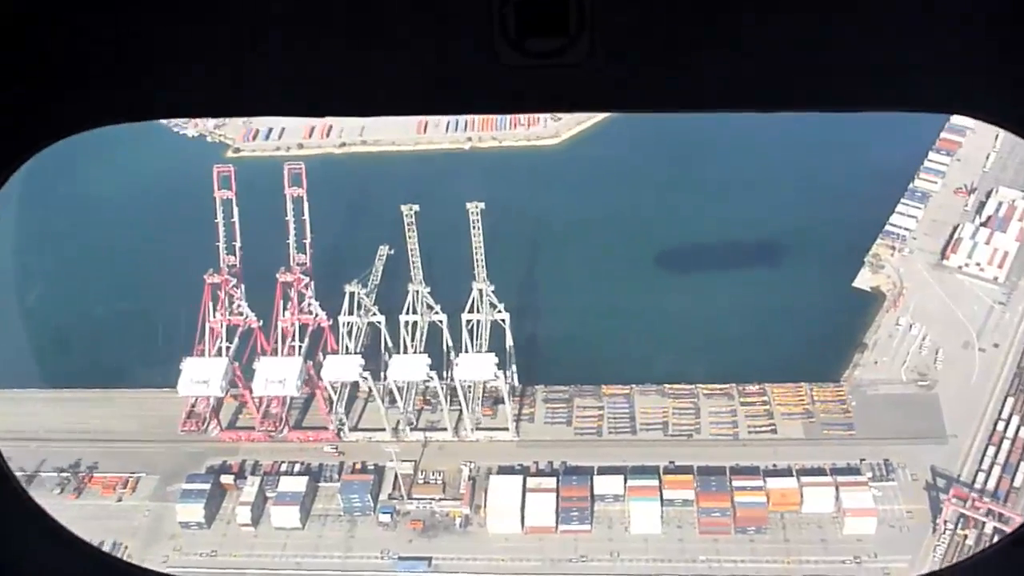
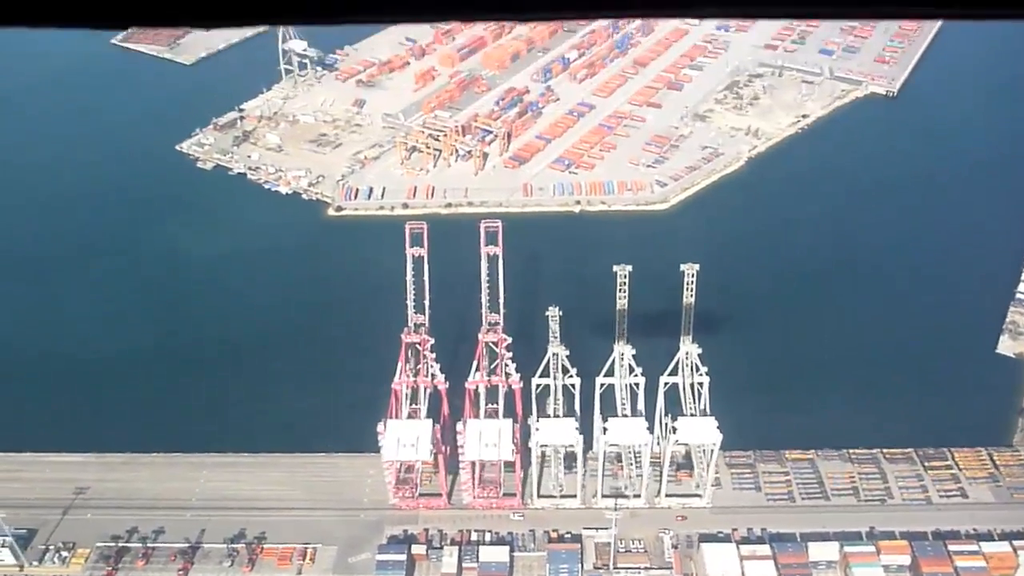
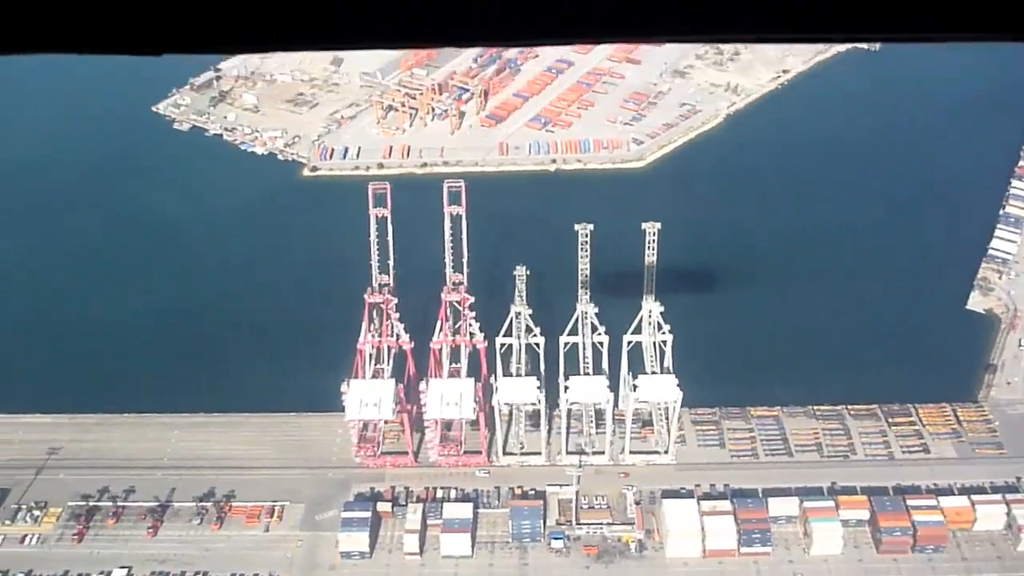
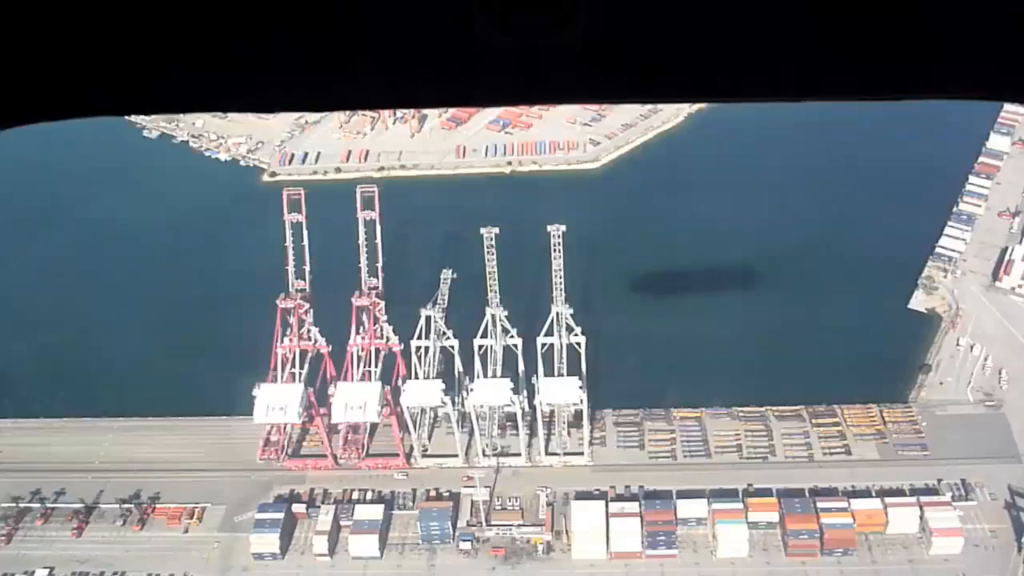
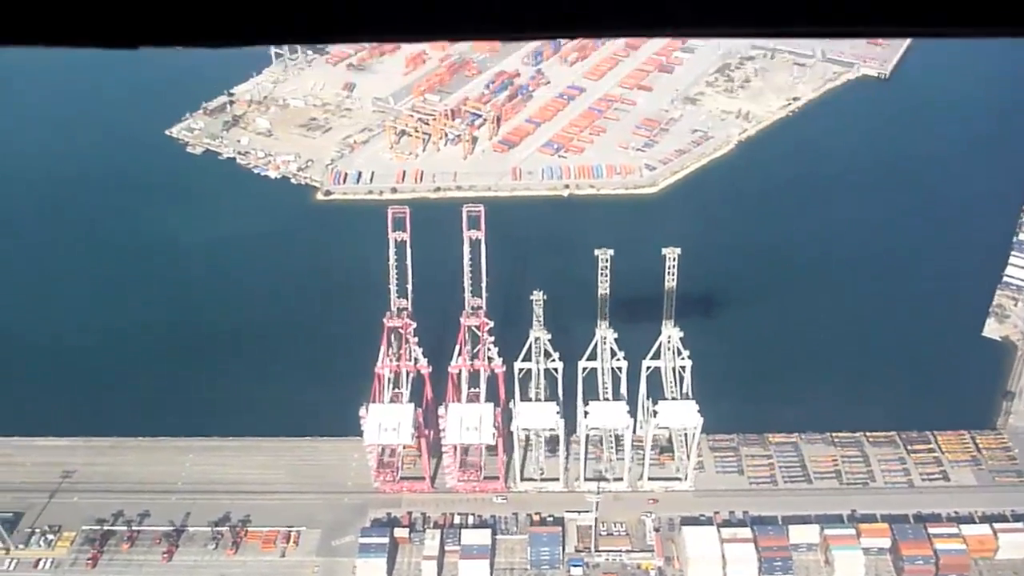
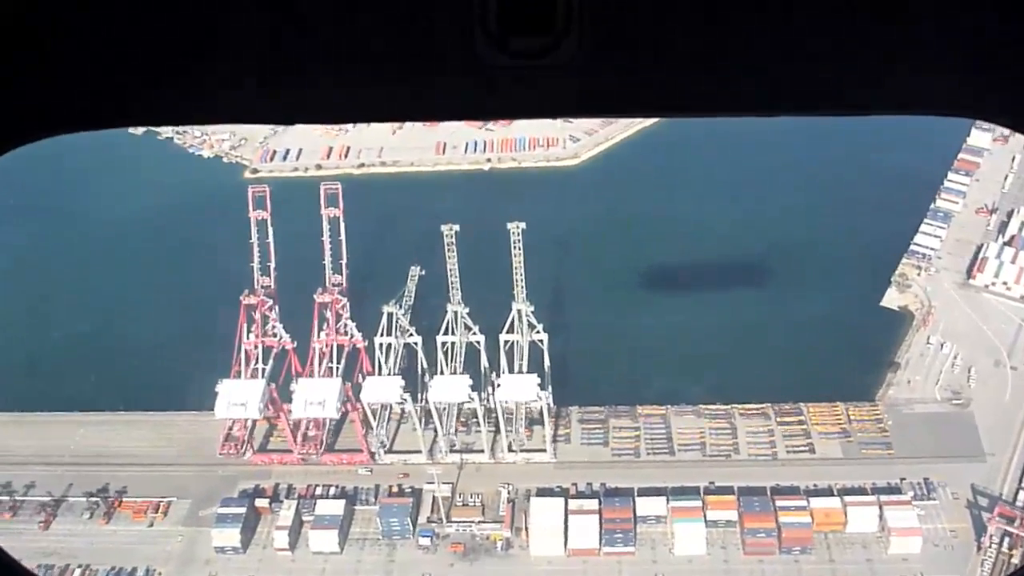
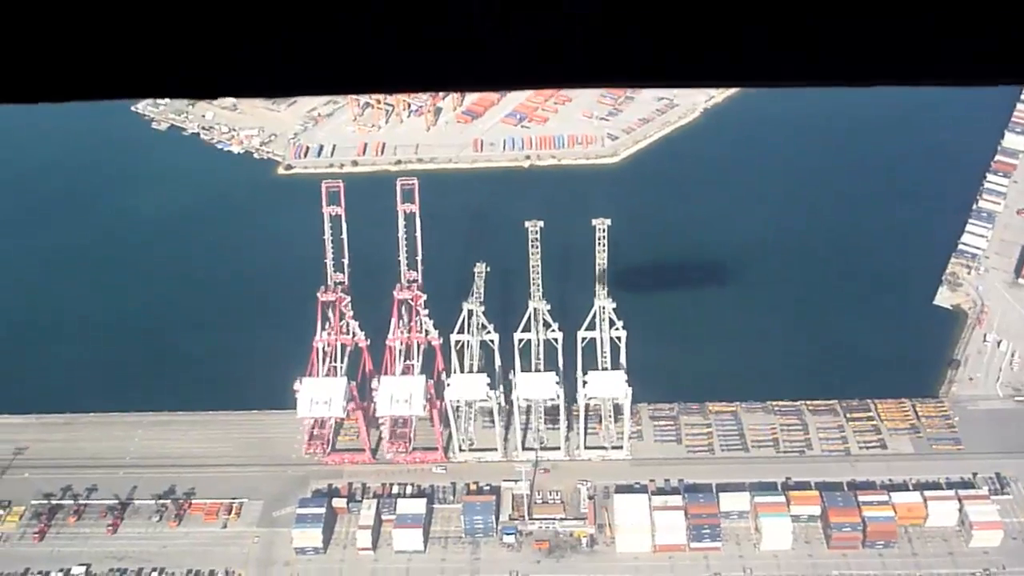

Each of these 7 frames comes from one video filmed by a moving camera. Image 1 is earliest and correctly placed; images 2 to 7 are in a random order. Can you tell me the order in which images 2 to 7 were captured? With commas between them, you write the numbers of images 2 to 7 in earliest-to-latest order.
6, 4, 7, 3, 5, 2
